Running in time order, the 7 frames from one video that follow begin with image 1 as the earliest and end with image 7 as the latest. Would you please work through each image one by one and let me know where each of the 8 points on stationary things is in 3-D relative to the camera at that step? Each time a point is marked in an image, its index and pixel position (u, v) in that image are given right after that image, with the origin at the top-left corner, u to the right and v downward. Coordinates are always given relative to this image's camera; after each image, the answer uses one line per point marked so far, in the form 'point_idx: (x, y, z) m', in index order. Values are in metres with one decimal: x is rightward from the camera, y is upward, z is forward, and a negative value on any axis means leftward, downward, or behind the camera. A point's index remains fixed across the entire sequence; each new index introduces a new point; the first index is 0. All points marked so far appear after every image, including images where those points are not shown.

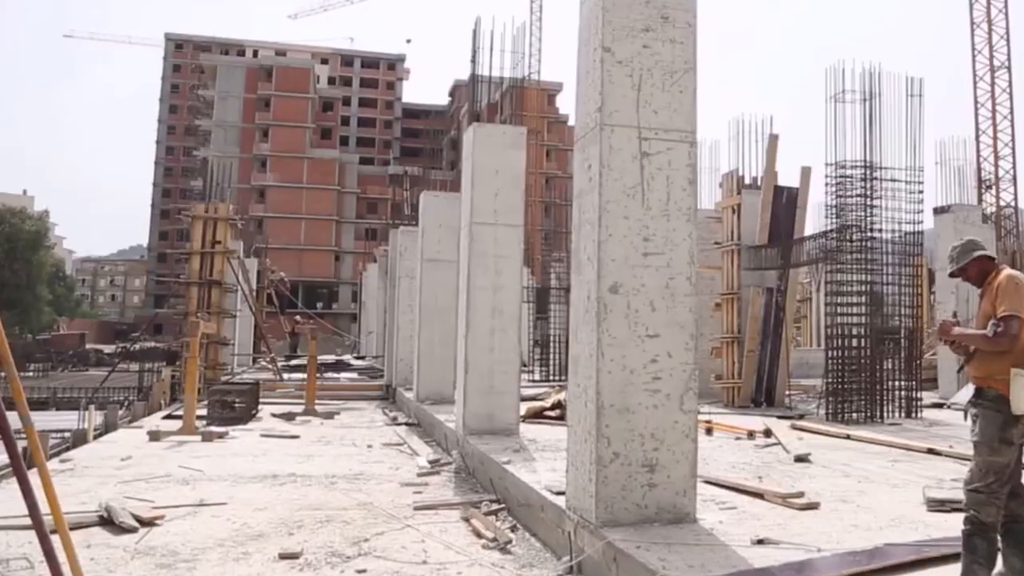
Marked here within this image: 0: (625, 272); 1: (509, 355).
0: (+0.6, +0.1, +3.8) m
1: (0.0, -0.6, +7.0) m
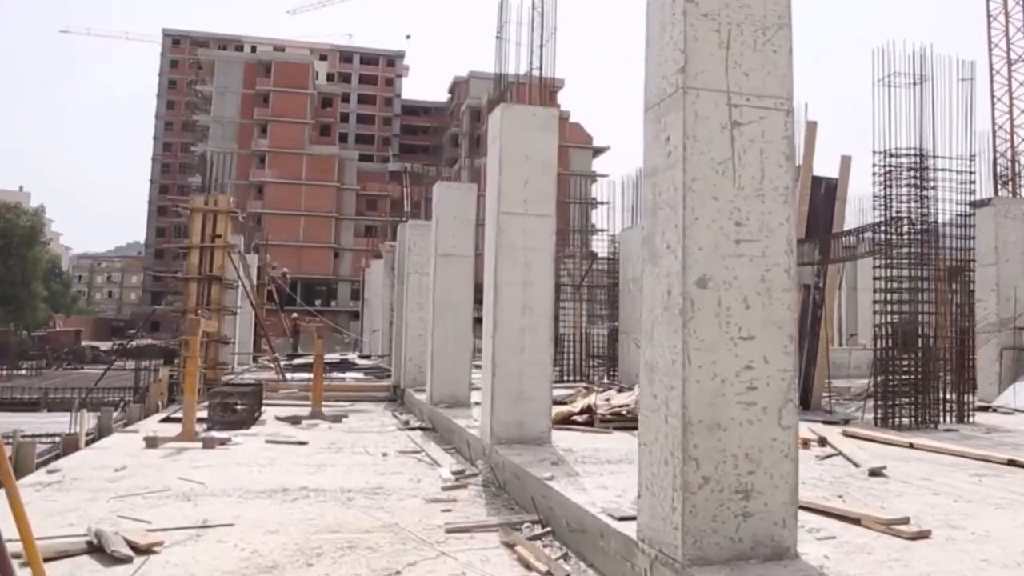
0: (+0.8, +0.1, +3.2) m
1: (+0.2, -0.6, +6.4) m
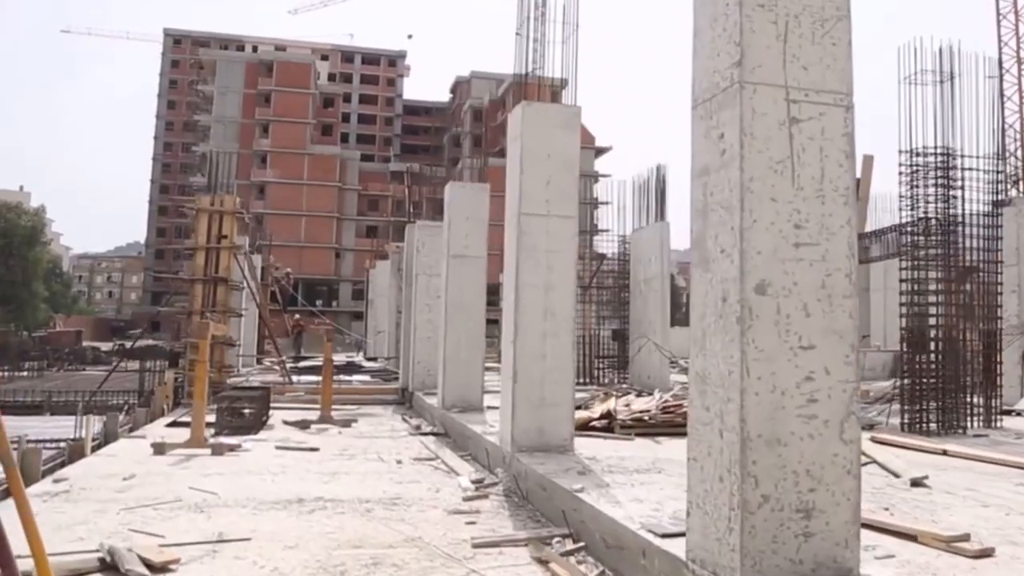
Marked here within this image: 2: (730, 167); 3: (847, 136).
0: (+1.0, +0.1, +3.0) m
1: (+0.4, -0.6, +6.2) m
2: (+0.9, +0.5, +3.1) m
3: (+1.4, +0.6, +3.2) m
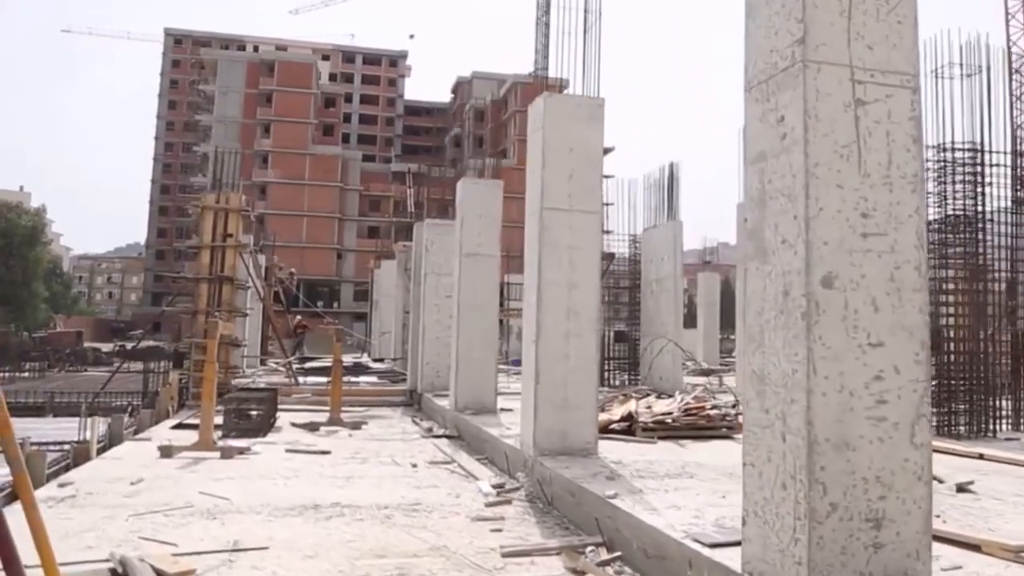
0: (+1.2, +0.1, +2.8) m
1: (+0.6, -0.6, +6.0) m
2: (+1.0, +0.5, +2.8) m
3: (+1.5, +0.6, +3.0) m
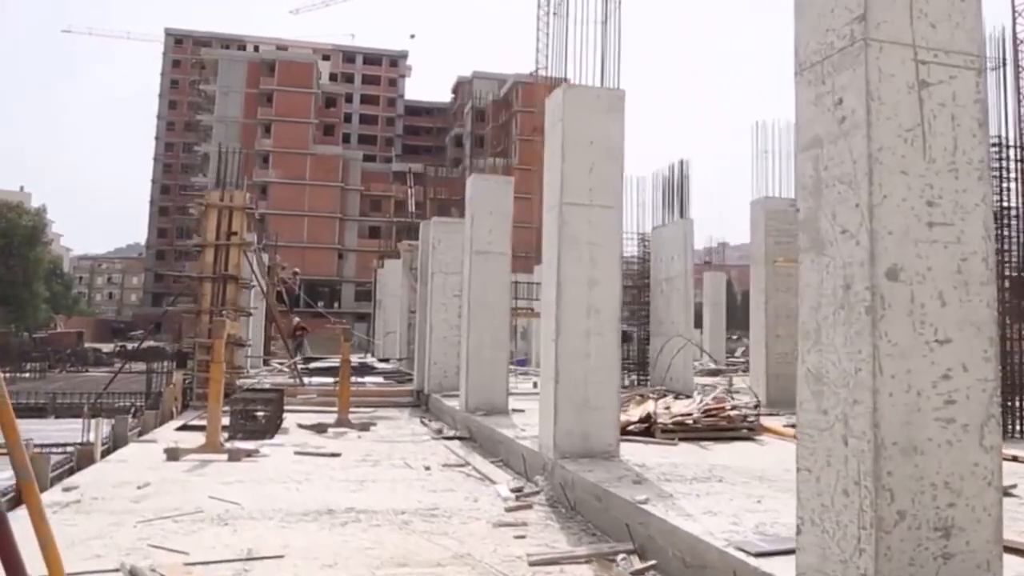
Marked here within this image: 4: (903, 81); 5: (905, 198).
0: (+1.3, +0.1, +2.6) m
1: (+0.7, -0.6, +5.8) m
2: (+1.2, +0.5, +2.7) m
3: (+1.7, +0.7, +2.8) m
4: (+1.4, +0.7, +2.7) m
5: (+1.3, +0.3, +2.6) m
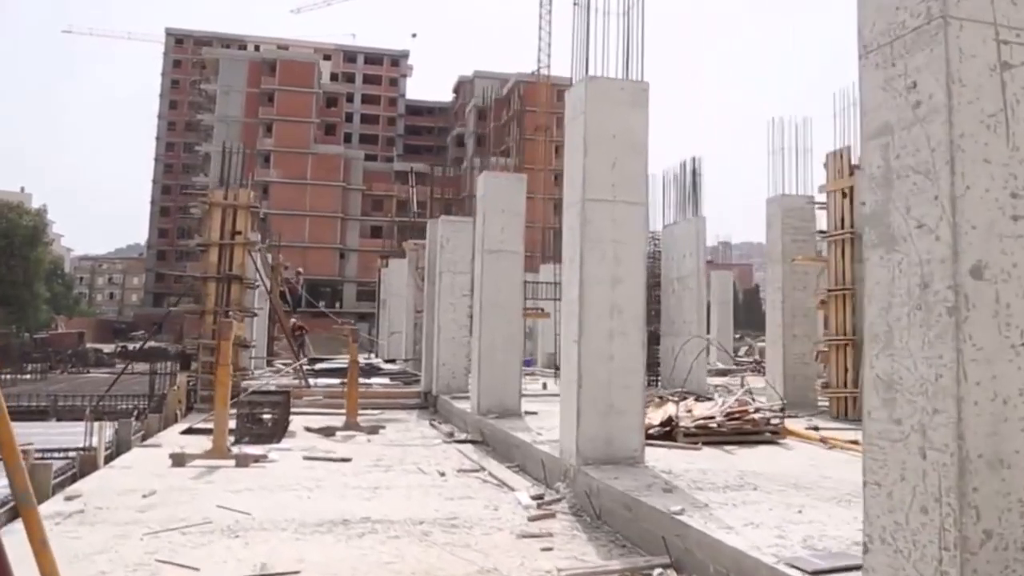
0: (+1.5, +0.1, +2.4) m
1: (+0.9, -0.5, +5.5) m
2: (+1.3, +0.5, +2.4) m
3: (+1.8, +0.7, +2.5) m
4: (+1.5, +0.7, +2.4) m
5: (+1.5, +0.3, +2.4) m
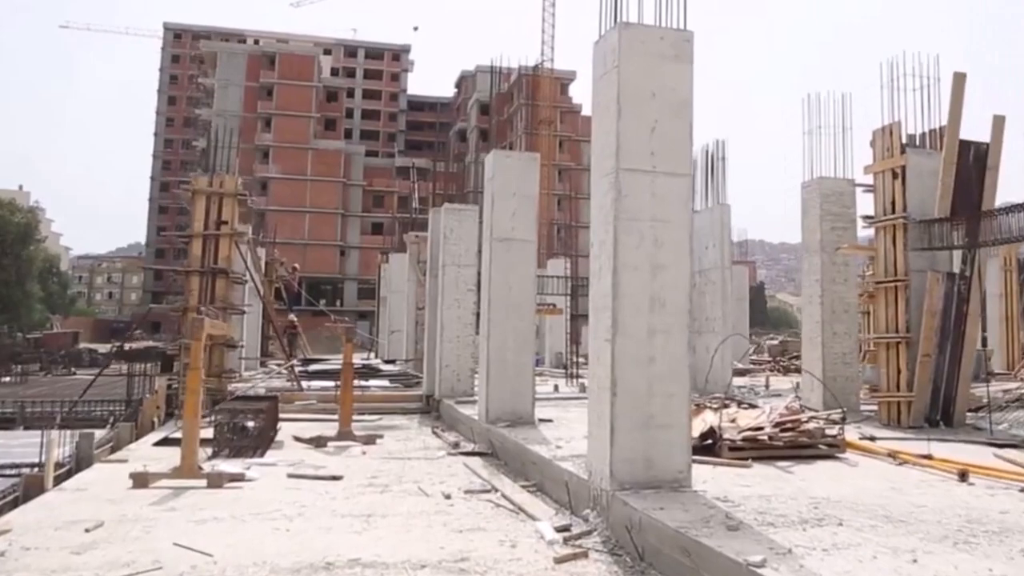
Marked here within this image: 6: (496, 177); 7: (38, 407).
0: (+1.6, +0.2, +1.4) m
1: (+1.0, -0.5, +4.6) m
2: (+1.4, +0.6, +1.5) m
3: (+1.9, +0.7, +1.6) m
4: (+1.6, +0.8, +1.5) m
5: (+1.6, +0.4, +1.5) m
6: (-0.2, +1.2, +8.0) m
7: (-7.2, -1.8, +11.9) m
